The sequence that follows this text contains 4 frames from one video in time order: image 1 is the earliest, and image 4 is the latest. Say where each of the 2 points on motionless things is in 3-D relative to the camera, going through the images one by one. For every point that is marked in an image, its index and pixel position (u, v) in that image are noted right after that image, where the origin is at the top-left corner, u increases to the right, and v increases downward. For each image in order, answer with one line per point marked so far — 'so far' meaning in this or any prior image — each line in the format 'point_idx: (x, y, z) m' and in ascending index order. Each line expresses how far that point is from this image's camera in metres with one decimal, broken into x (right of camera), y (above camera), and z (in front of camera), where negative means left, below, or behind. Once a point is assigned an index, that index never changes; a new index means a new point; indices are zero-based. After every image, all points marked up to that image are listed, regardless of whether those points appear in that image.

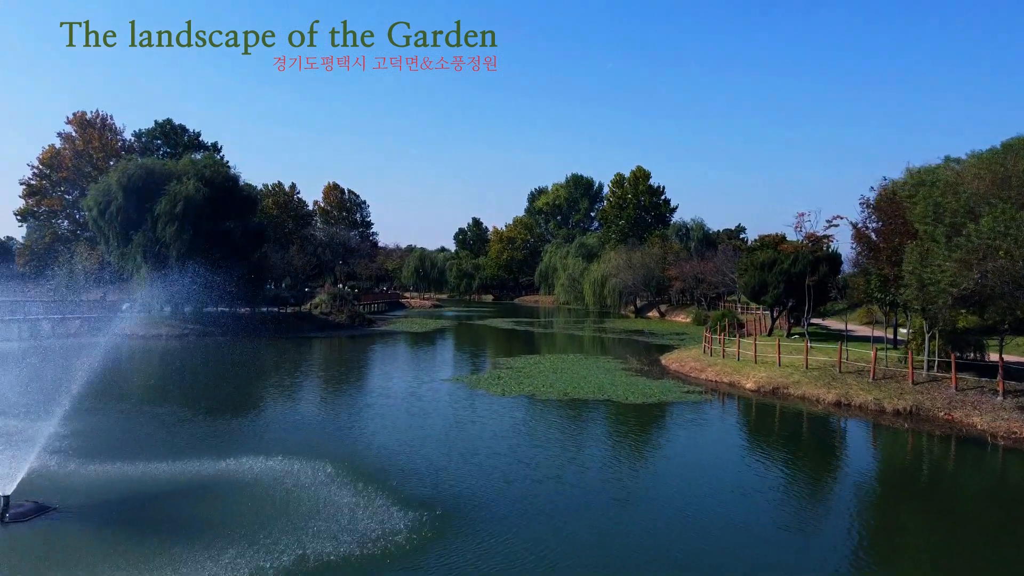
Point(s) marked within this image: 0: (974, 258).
0: (+9.0, +0.6, +15.5) m
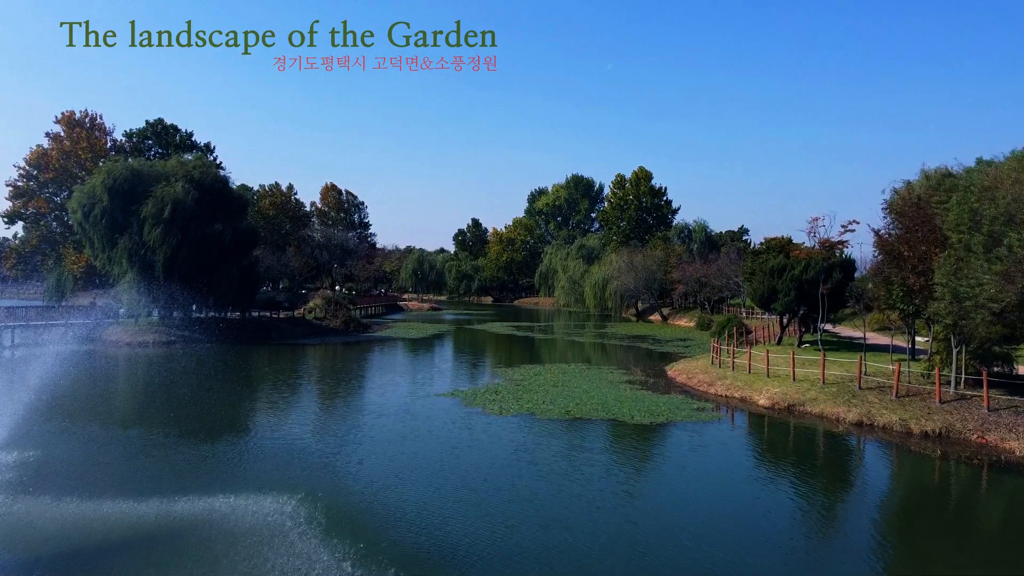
0: (+9.0, +0.3, +14.1) m
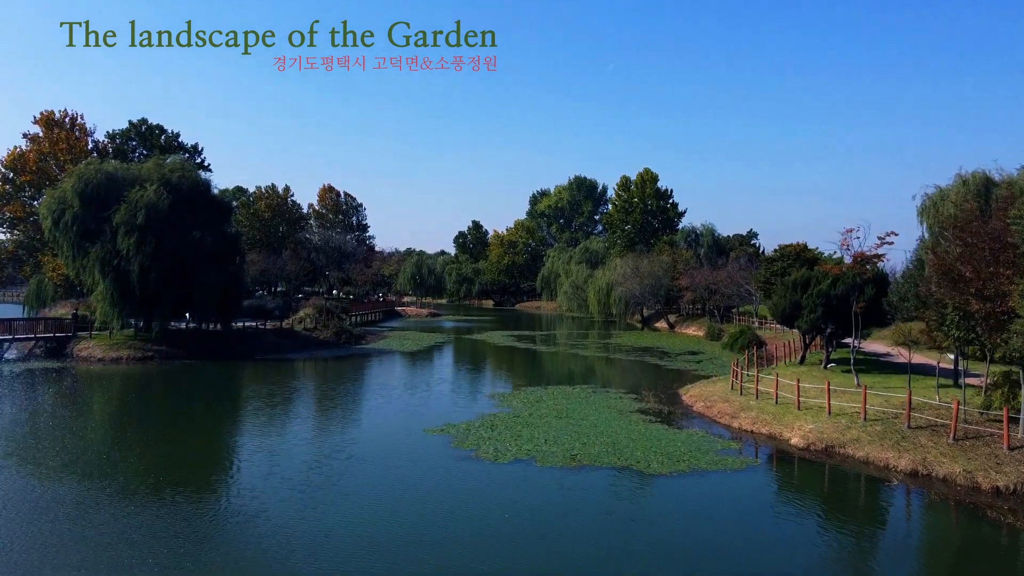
0: (+8.9, -0.2, +11.5) m
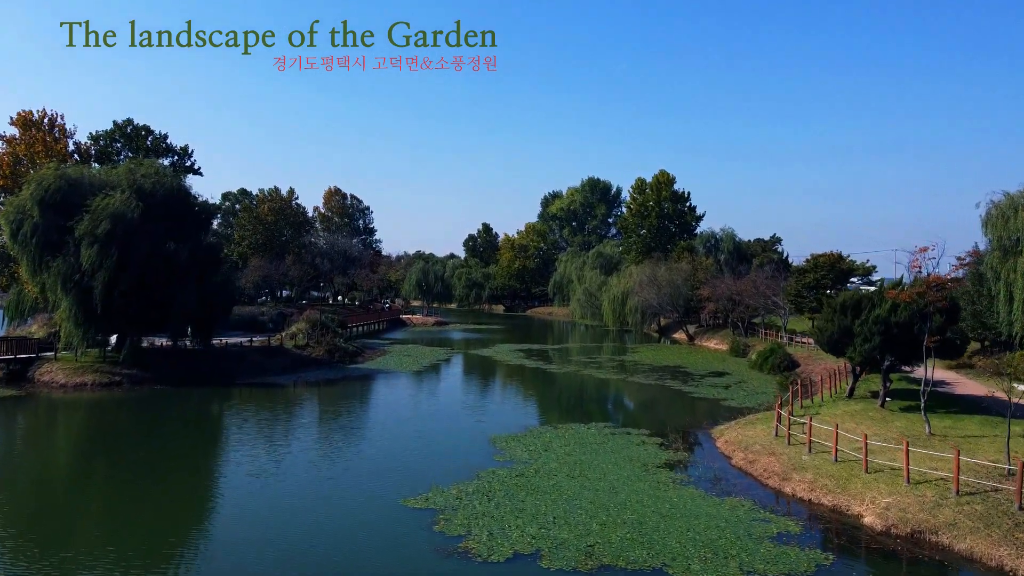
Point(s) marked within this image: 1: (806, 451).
0: (+8.8, -1.0, +7.6) m
1: (+7.0, -3.9, +19.1) m
